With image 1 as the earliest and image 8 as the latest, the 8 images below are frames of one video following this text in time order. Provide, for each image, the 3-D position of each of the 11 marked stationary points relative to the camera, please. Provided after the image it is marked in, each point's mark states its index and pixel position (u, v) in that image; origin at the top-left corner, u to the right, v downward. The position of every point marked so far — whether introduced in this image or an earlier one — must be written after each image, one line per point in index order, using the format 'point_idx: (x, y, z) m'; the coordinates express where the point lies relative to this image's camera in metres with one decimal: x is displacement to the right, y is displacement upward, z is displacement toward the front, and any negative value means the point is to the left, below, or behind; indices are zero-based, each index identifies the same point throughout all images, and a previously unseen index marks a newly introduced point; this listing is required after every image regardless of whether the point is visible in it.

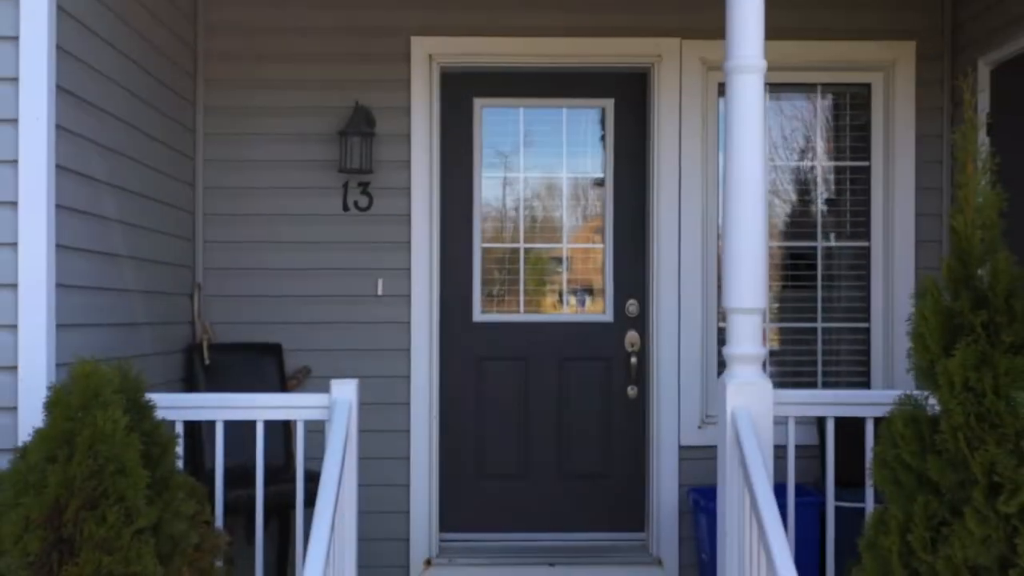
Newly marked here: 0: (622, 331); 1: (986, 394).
0: (+0.4, -0.1, +3.9) m
1: (+0.8, -0.2, +2.0) m
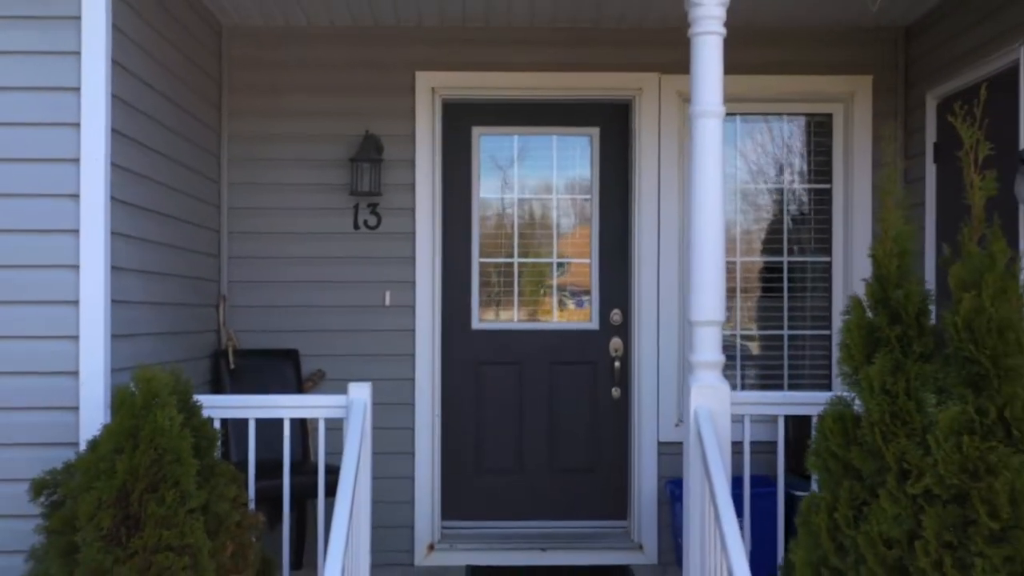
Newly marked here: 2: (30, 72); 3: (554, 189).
0: (+0.3, -0.2, +4.2) m
1: (+0.8, -0.2, +2.4) m
2: (-1.2, +0.6, +2.9) m
3: (+0.2, +0.5, +4.3) m
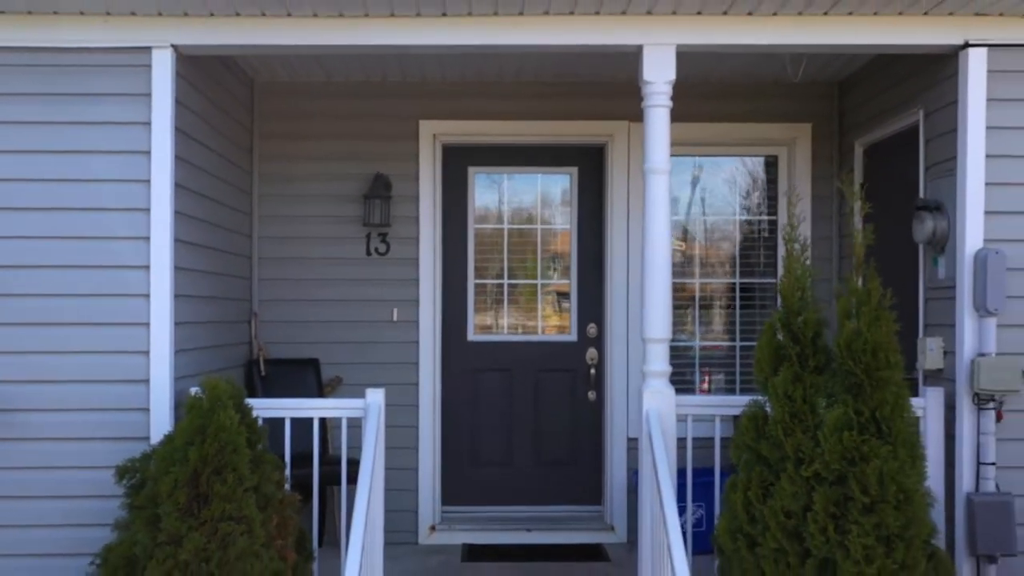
0: (+0.3, -0.3, +4.9) m
1: (+0.8, -0.3, +3.1) m
2: (-1.3, +0.5, +3.6) m
3: (+0.1, +0.4, +5.0) m
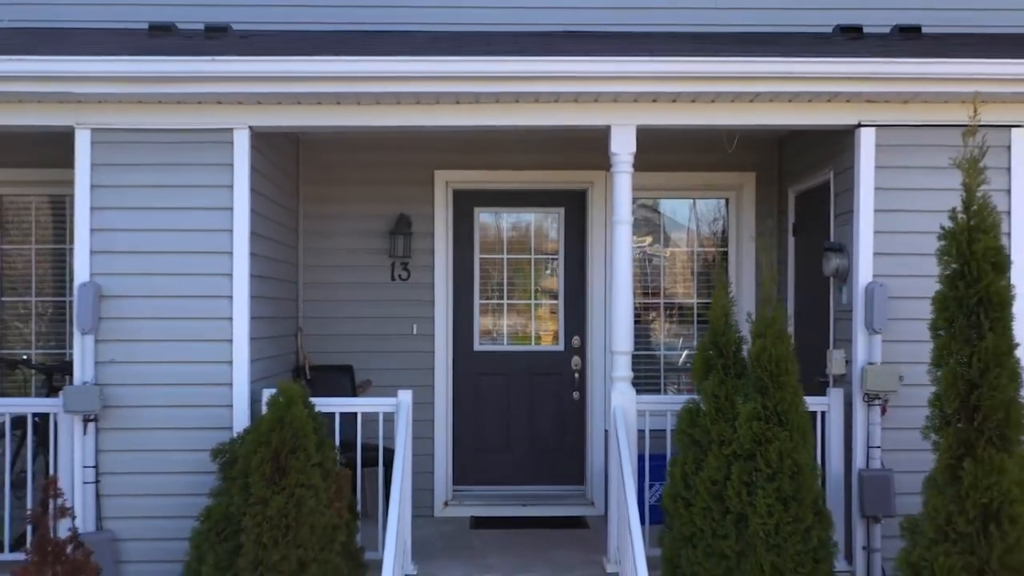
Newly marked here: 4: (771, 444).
0: (+0.3, -0.4, +6.0) m
1: (+0.8, -0.4, +4.1) m
2: (-1.3, +0.4, +4.6) m
3: (+0.1, +0.3, +6.0) m
4: (+0.9, -0.6, +4.0) m
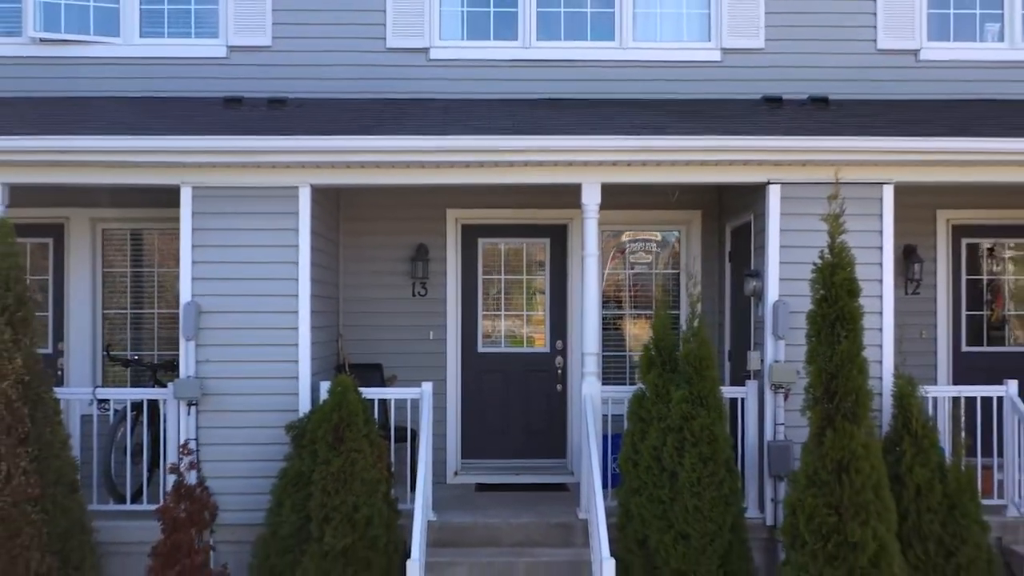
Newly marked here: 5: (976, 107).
0: (+0.3, -0.5, +7.5) m
1: (+0.7, -0.5, +5.7) m
2: (-1.3, +0.3, +6.2) m
3: (+0.1, +0.2, +7.6) m
4: (+0.9, -0.6, +5.6) m
5: (+3.0, +1.2, +7.2) m
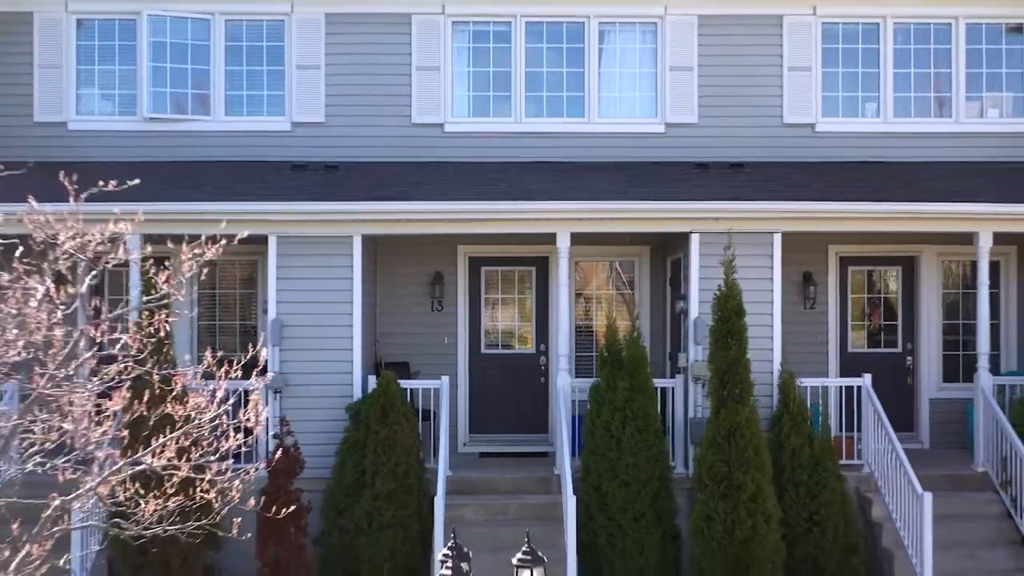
0: (+0.2, -0.6, +9.9) m
1: (+0.7, -0.7, +8.1) m
2: (-1.4, +0.1, +8.6) m
3: (0.0, +0.1, +10.0) m
4: (+0.9, -0.8, +8.0) m
5: (+2.9, +1.0, +9.6) m
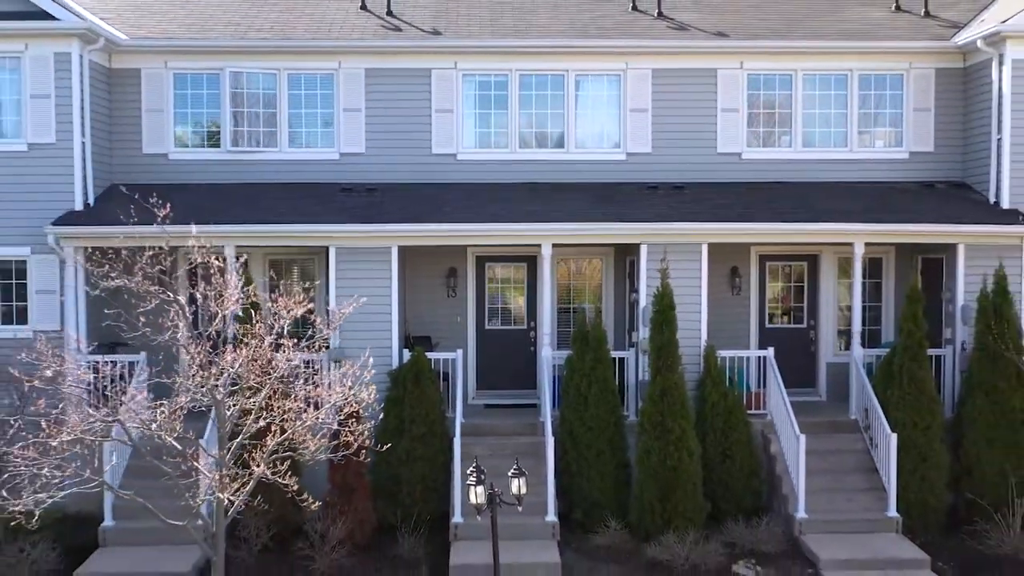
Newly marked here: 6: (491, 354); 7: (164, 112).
0: (+0.2, -0.5, +13.0) m
1: (+0.7, -0.6, +11.2) m
2: (-1.4, +0.2, +11.6) m
3: (0.0, +0.2, +13.0) m
4: (+0.8, -0.8, +11.1) m
5: (+2.9, +1.1, +12.6) m
6: (-0.3, -0.8, +13.0) m
7: (-3.9, +2.0, +12.7) m
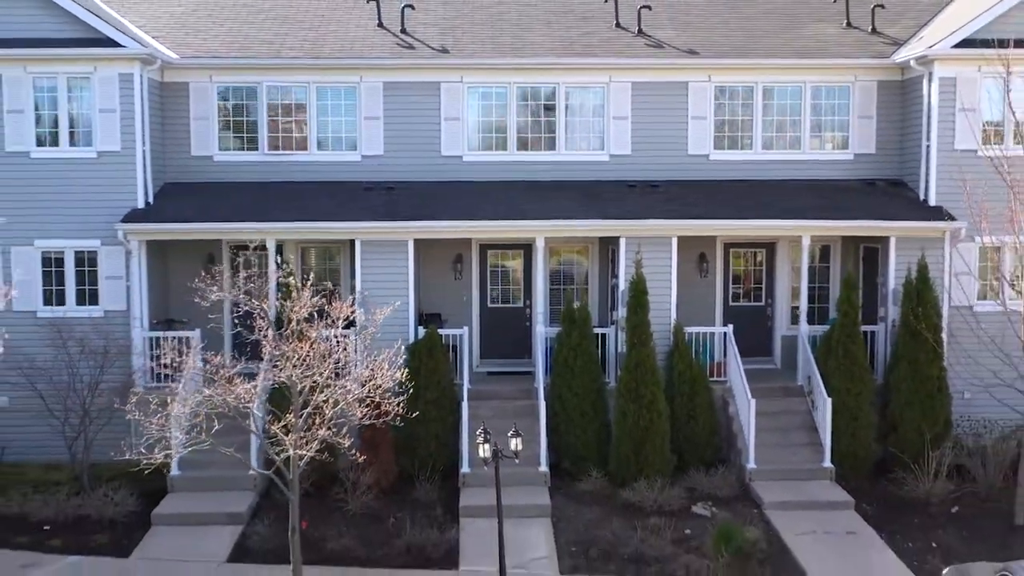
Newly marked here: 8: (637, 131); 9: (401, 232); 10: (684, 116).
0: (+0.2, -0.3, +15.1) m
1: (+0.7, -0.5, +13.3) m
2: (-1.4, +0.3, +13.7) m
3: (0.0, +0.4, +15.1) m
4: (+0.8, -0.7, +13.2) m
5: (+2.9, +1.3, +14.6) m
6: (-0.3, -0.5, +15.1) m
7: (-4.0, +2.2, +14.7) m
8: (+1.7, +2.1, +14.9) m
9: (-1.3, +0.7, +13.6) m
10: (+2.3, +2.3, +14.8) m
